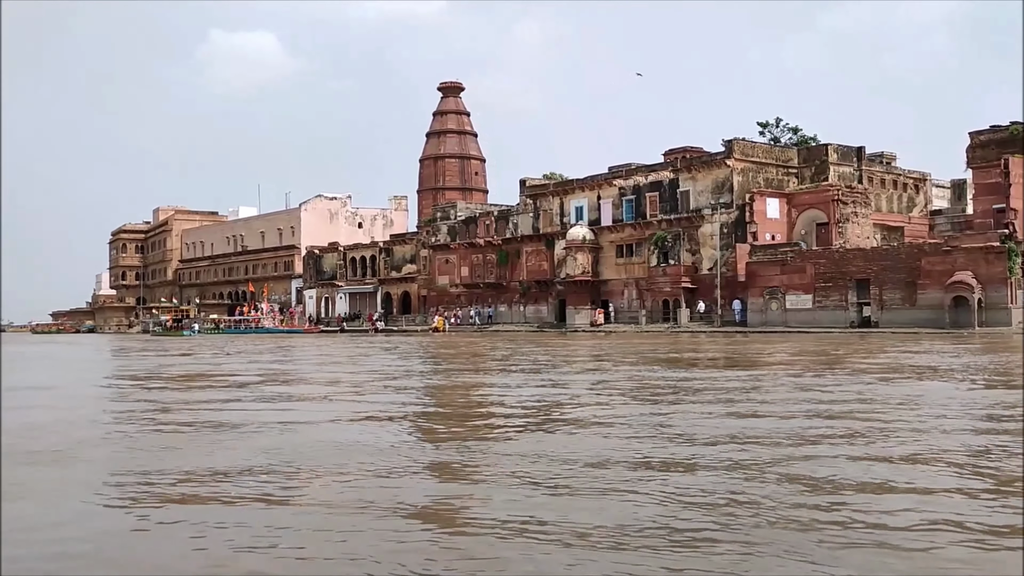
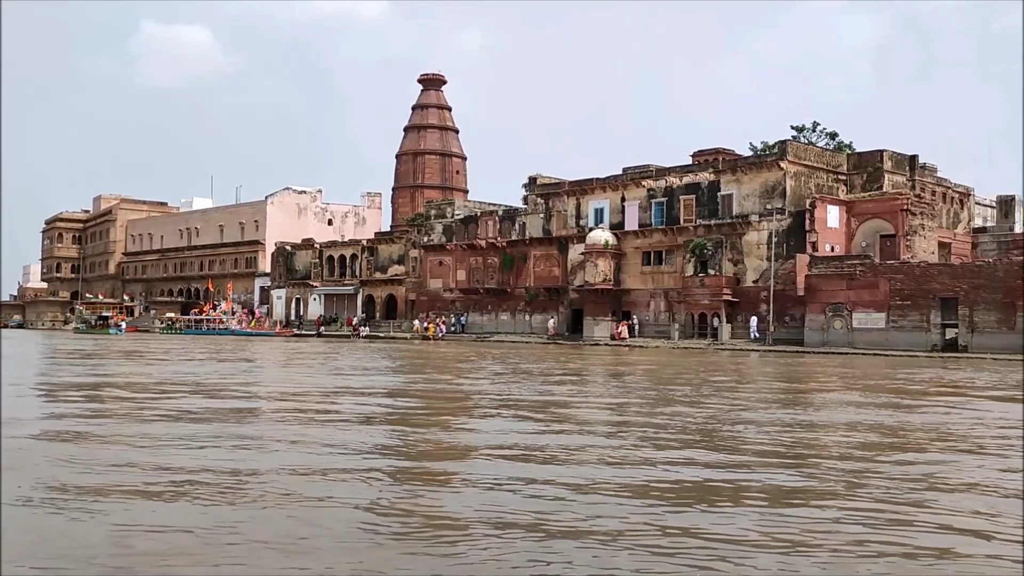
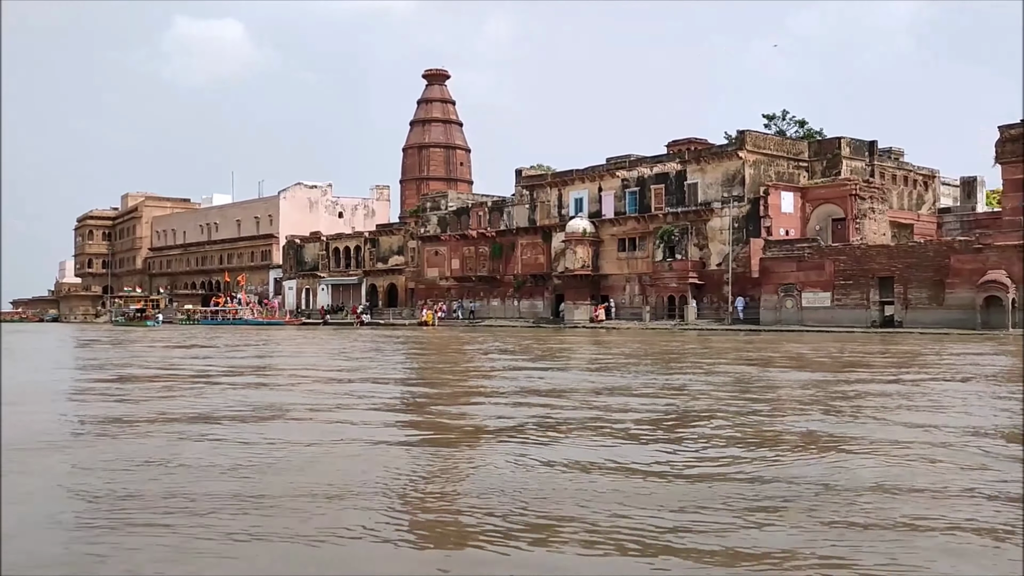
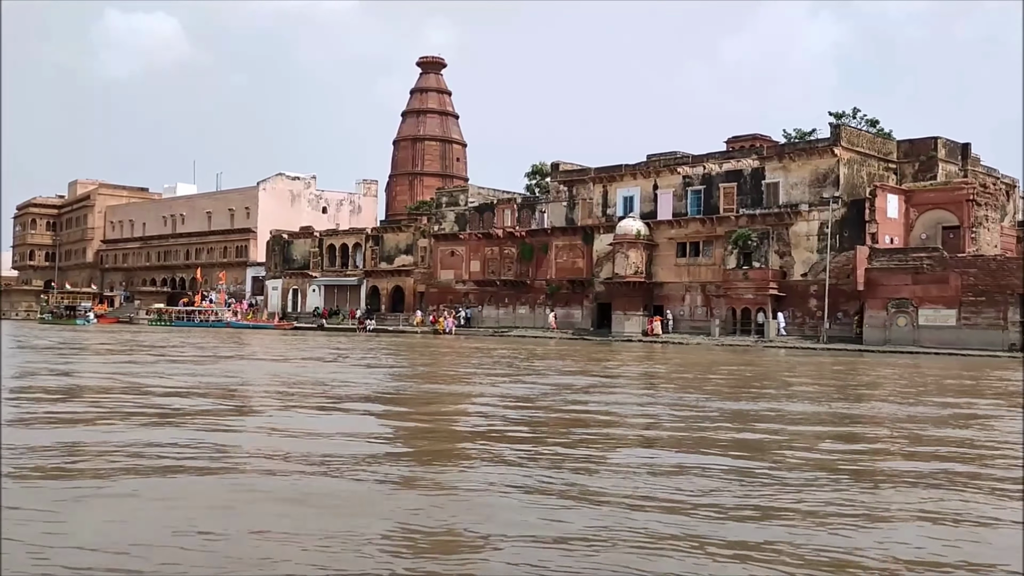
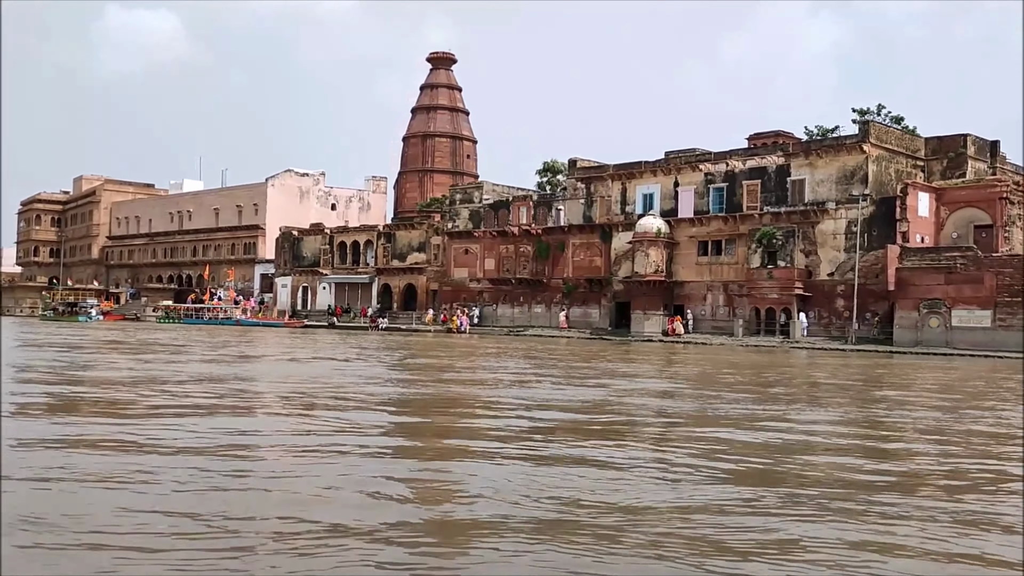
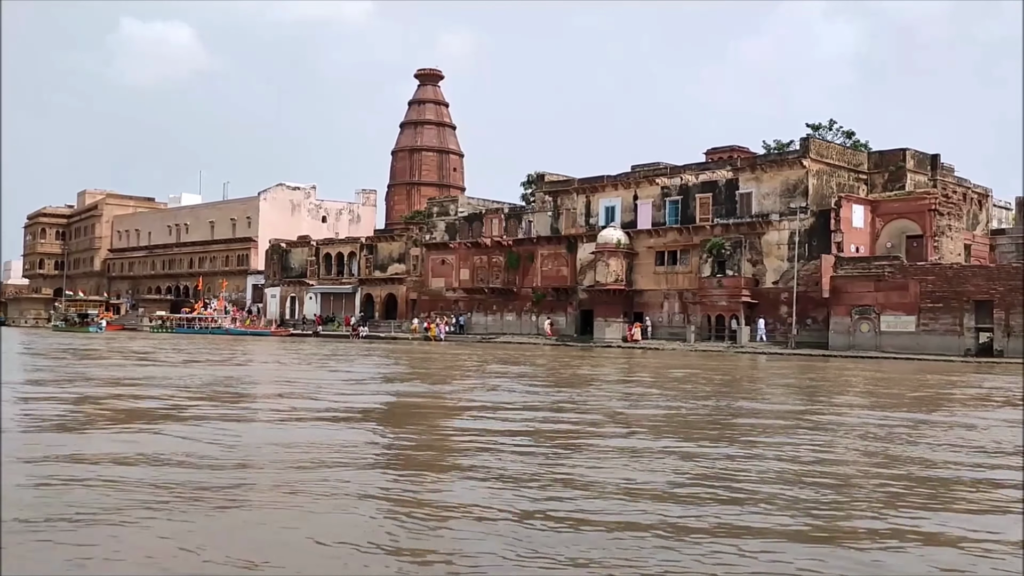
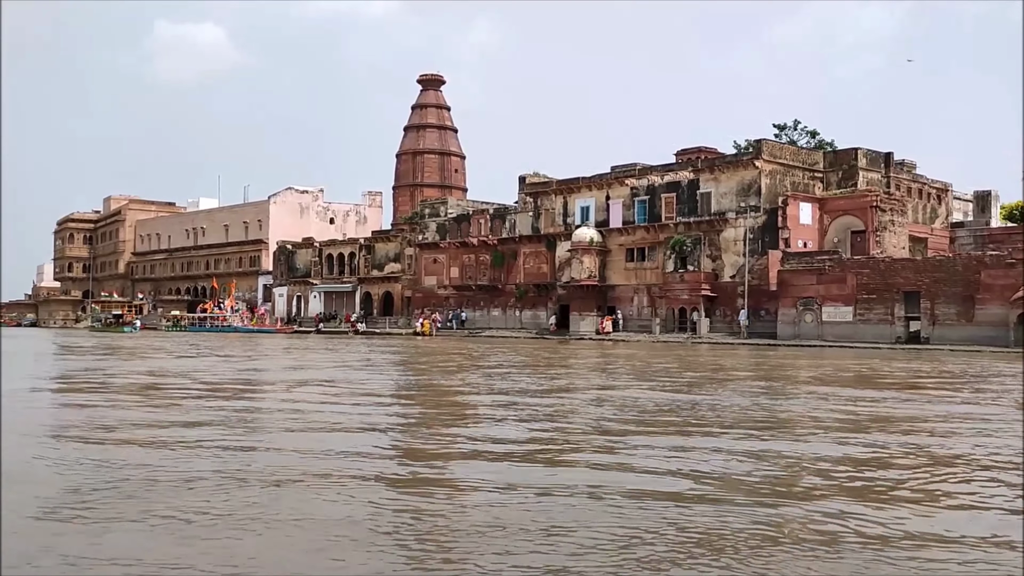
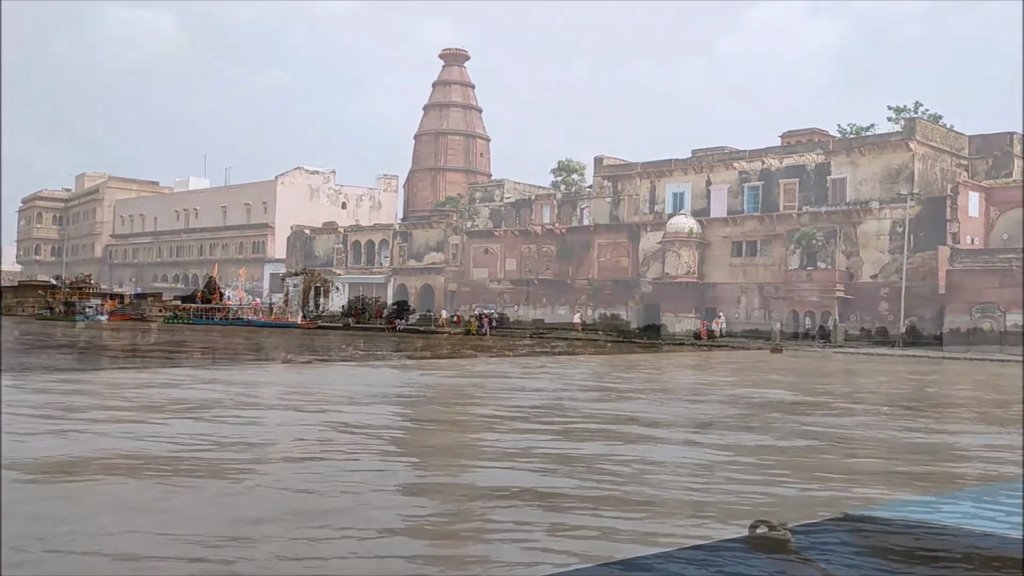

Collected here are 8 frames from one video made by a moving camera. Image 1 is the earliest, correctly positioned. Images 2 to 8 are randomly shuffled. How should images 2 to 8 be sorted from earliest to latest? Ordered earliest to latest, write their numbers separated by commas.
3, 7, 2, 6, 4, 5, 8
